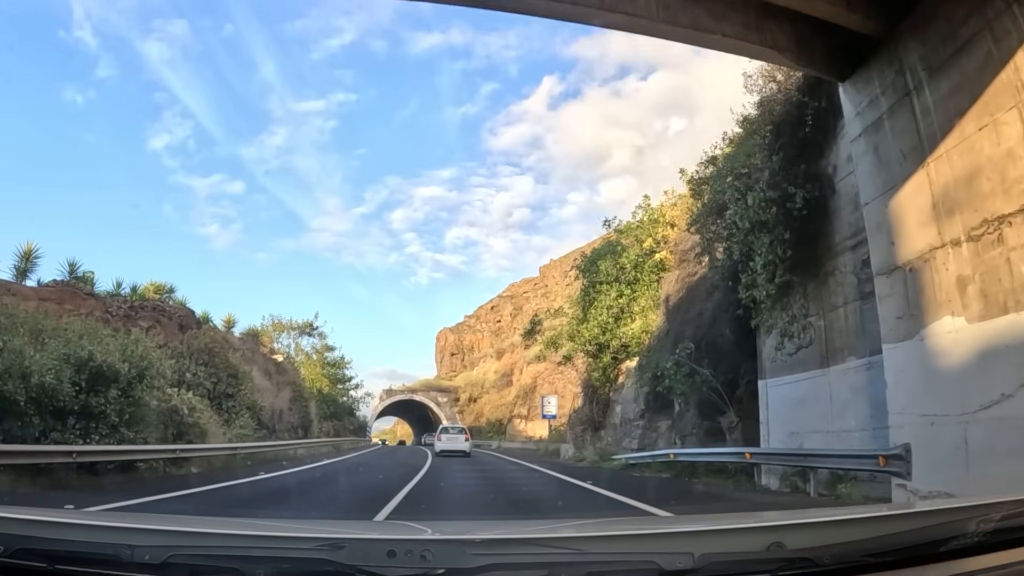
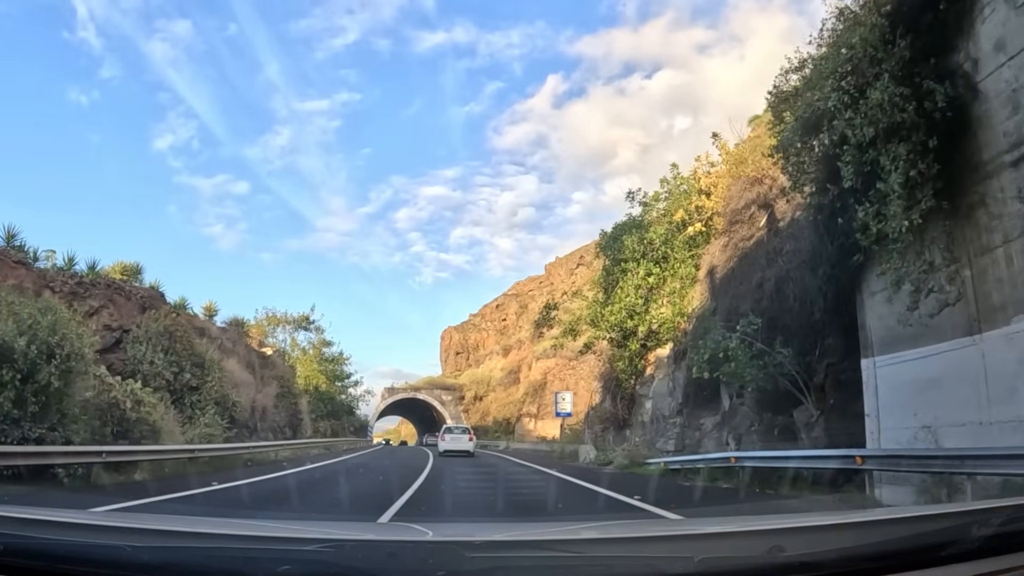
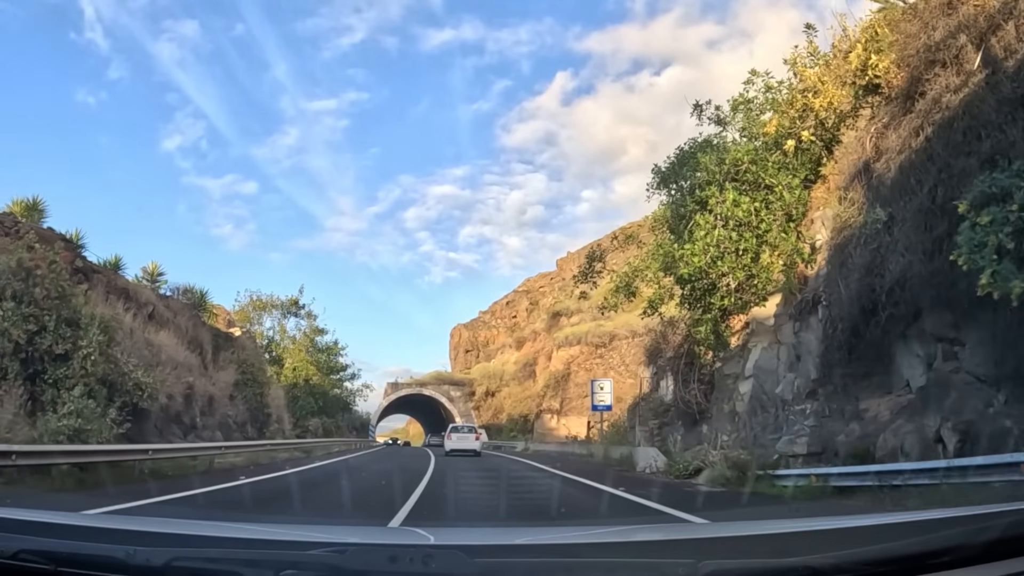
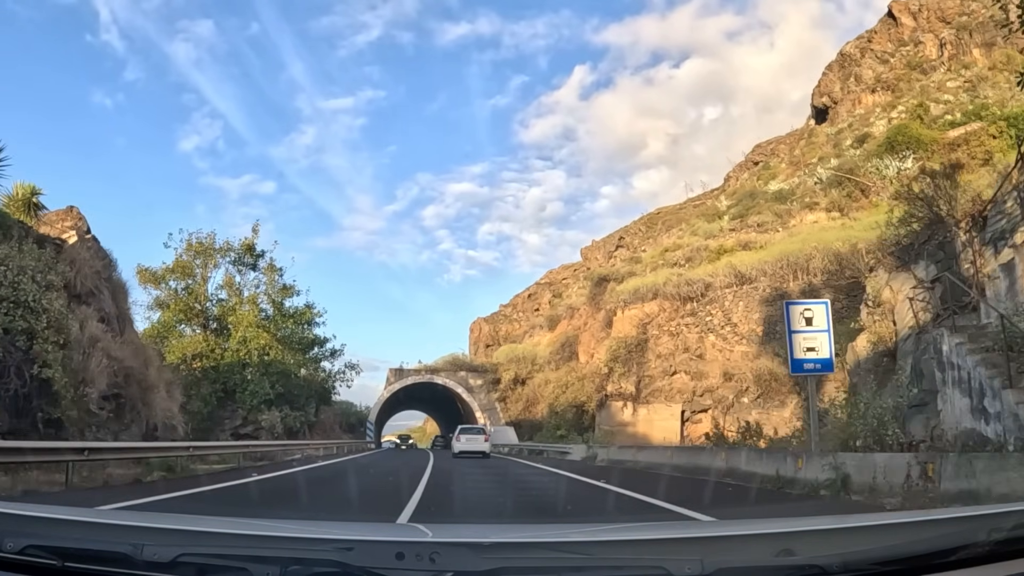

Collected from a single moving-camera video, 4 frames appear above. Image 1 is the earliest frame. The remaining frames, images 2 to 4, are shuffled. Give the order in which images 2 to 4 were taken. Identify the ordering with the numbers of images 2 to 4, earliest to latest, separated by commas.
2, 3, 4
